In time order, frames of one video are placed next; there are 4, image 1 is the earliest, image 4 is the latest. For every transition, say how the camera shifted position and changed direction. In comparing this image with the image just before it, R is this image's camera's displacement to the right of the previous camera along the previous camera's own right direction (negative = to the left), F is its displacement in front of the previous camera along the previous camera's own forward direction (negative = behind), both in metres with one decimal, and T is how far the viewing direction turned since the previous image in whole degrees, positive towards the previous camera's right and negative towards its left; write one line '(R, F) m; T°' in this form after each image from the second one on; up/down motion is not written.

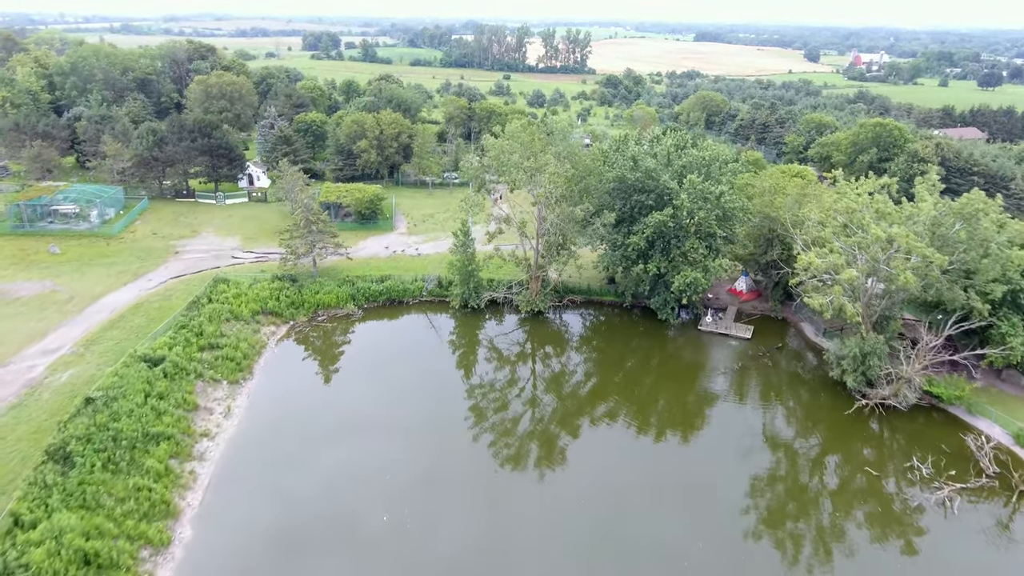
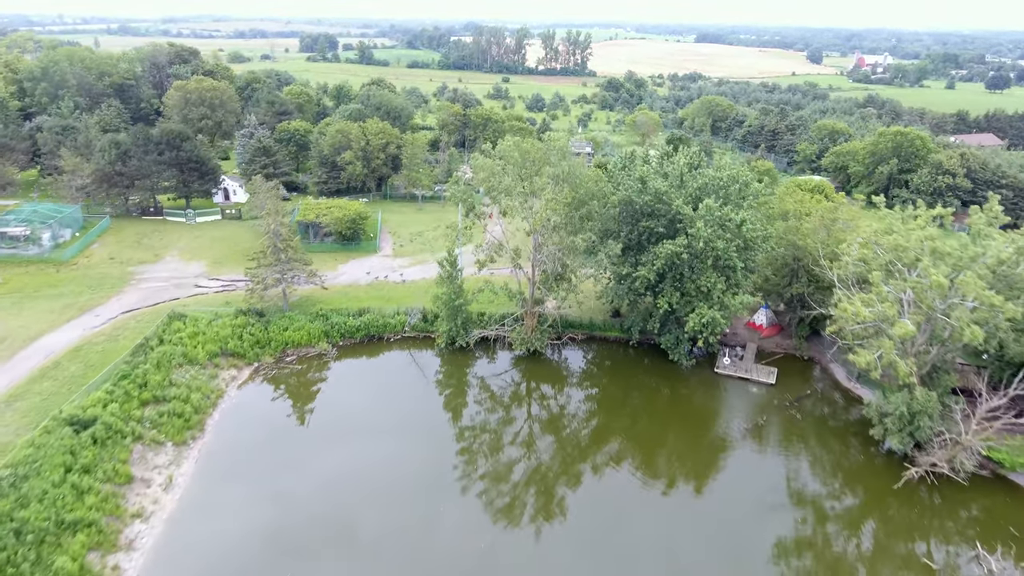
(+0.4, +4.2) m; 0°
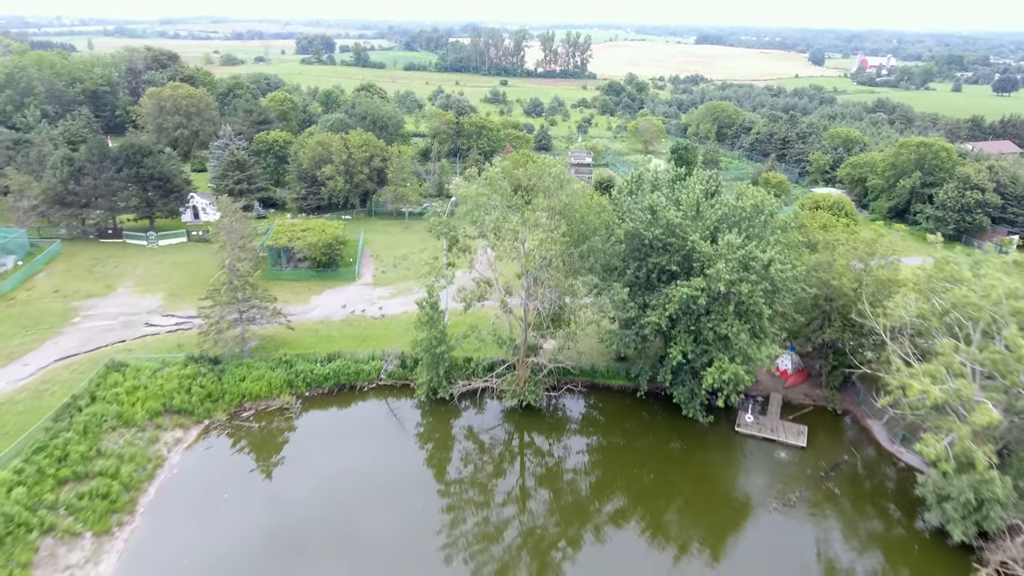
(+0.4, +4.3) m; 0°
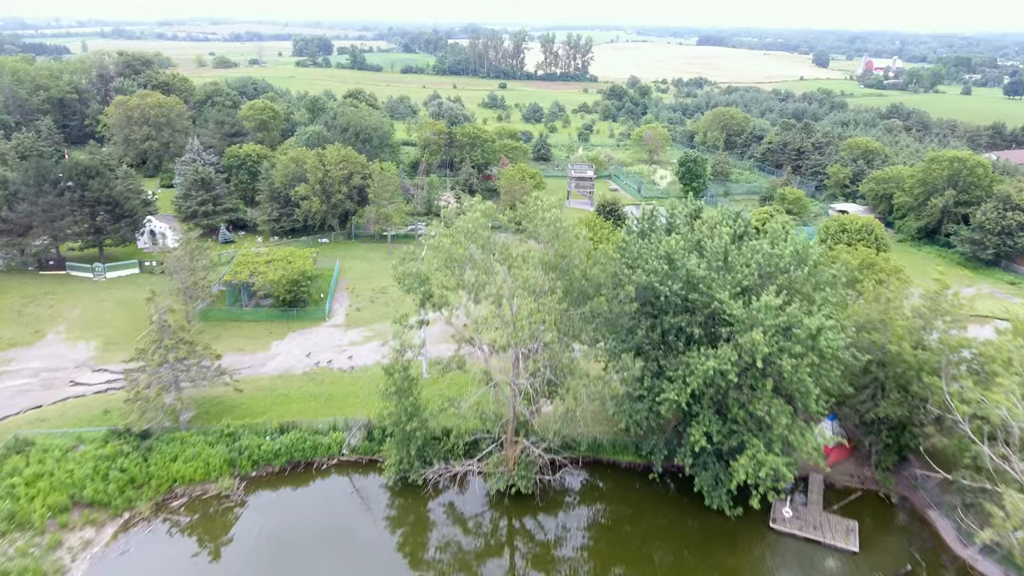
(+0.5, +5.0) m; 0°
